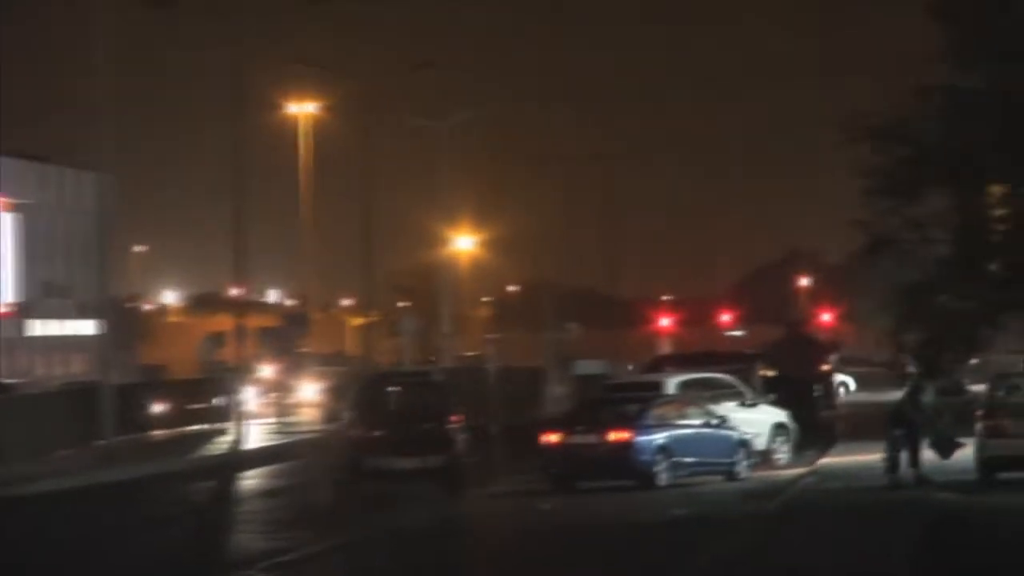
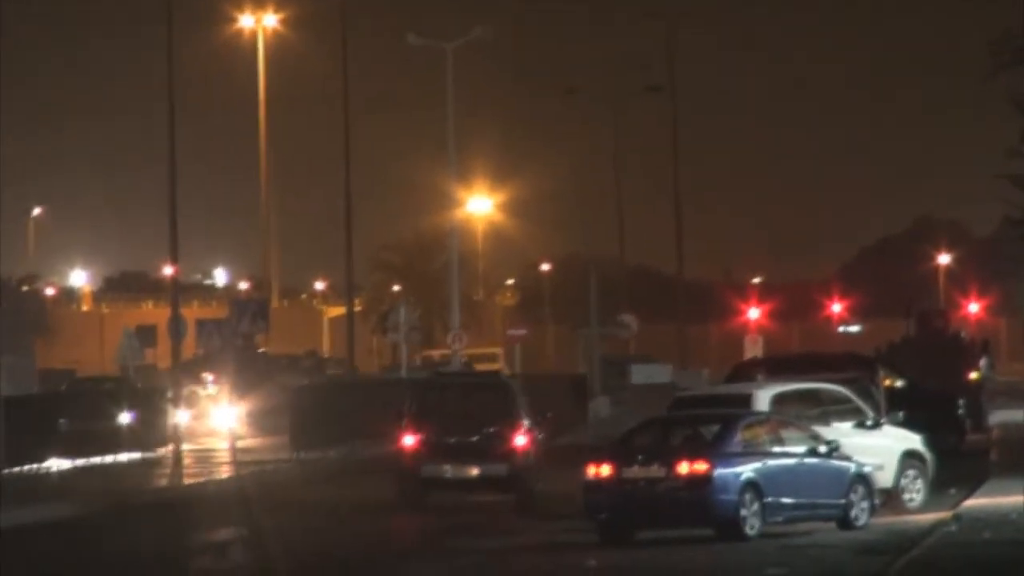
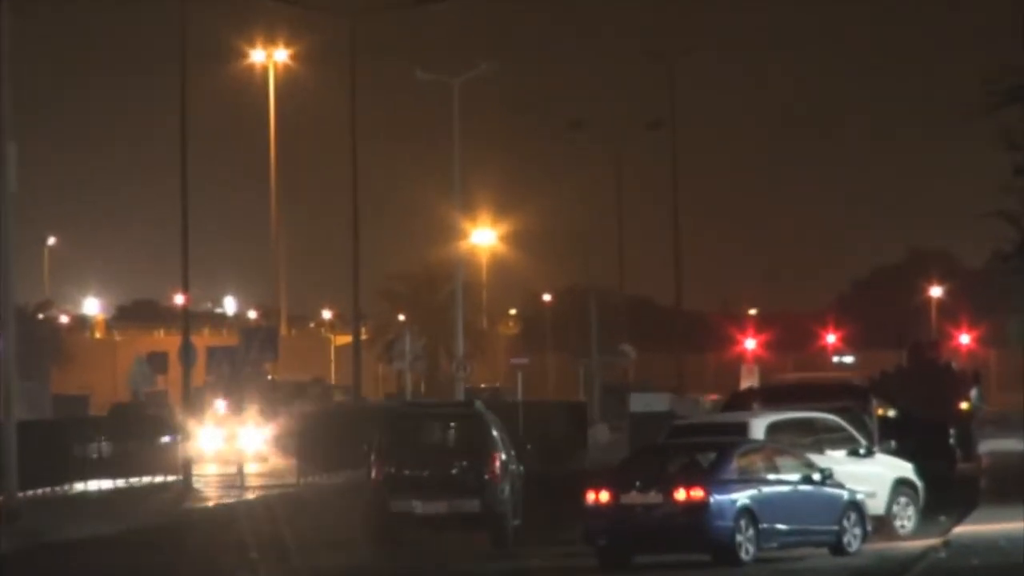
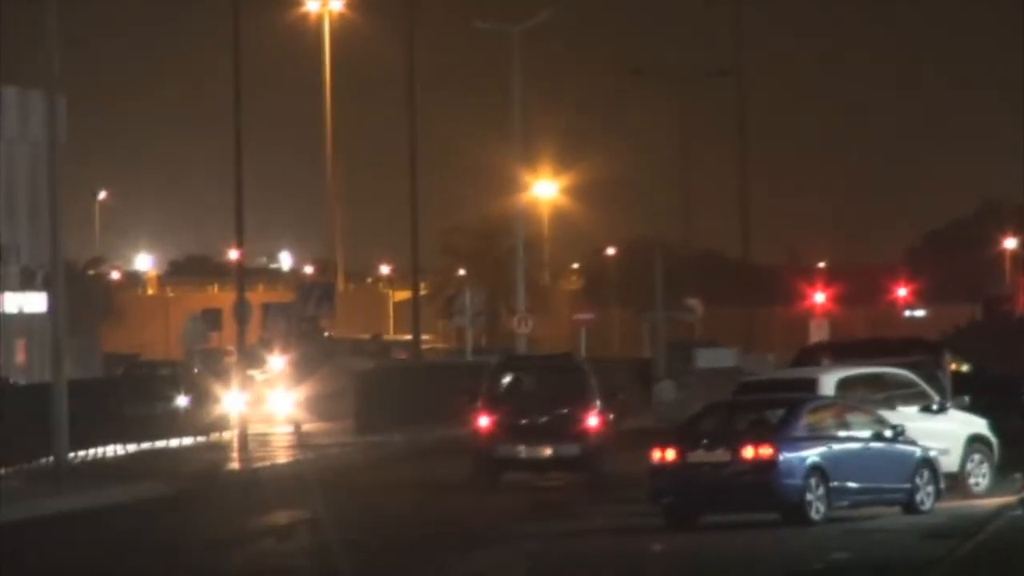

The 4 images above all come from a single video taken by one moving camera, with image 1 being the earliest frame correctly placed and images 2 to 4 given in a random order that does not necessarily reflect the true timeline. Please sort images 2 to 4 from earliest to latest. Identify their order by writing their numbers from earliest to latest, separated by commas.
3, 2, 4
